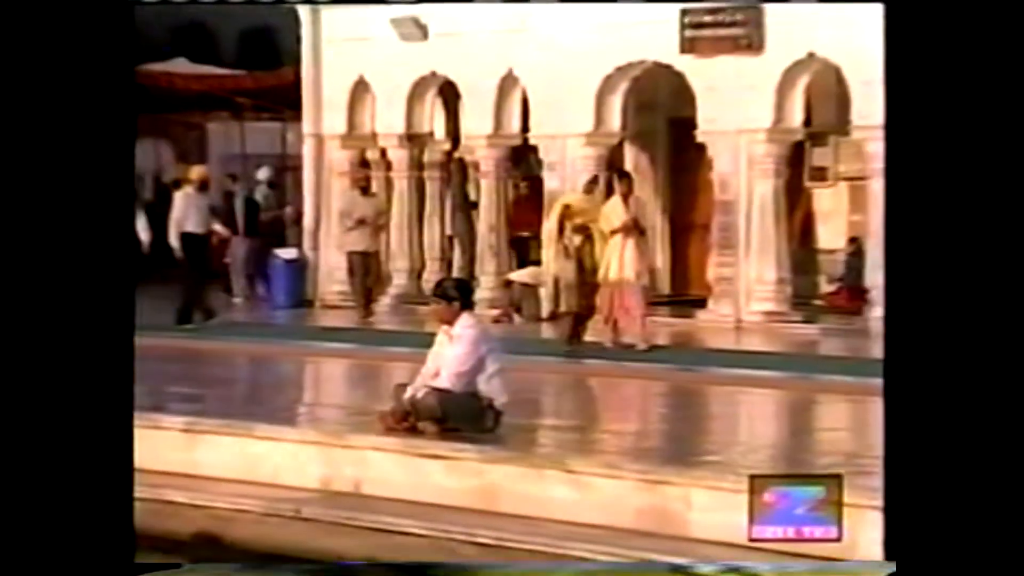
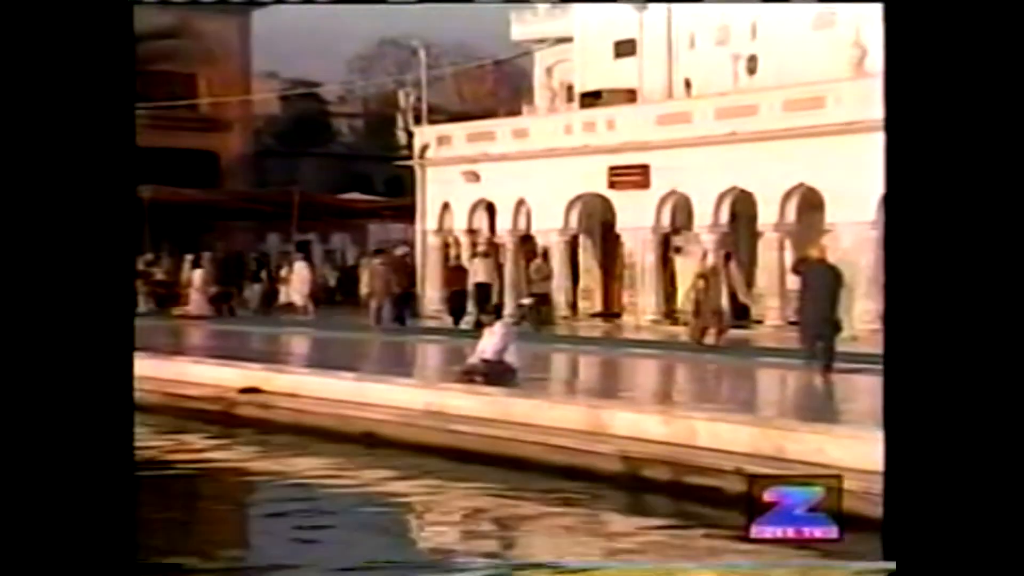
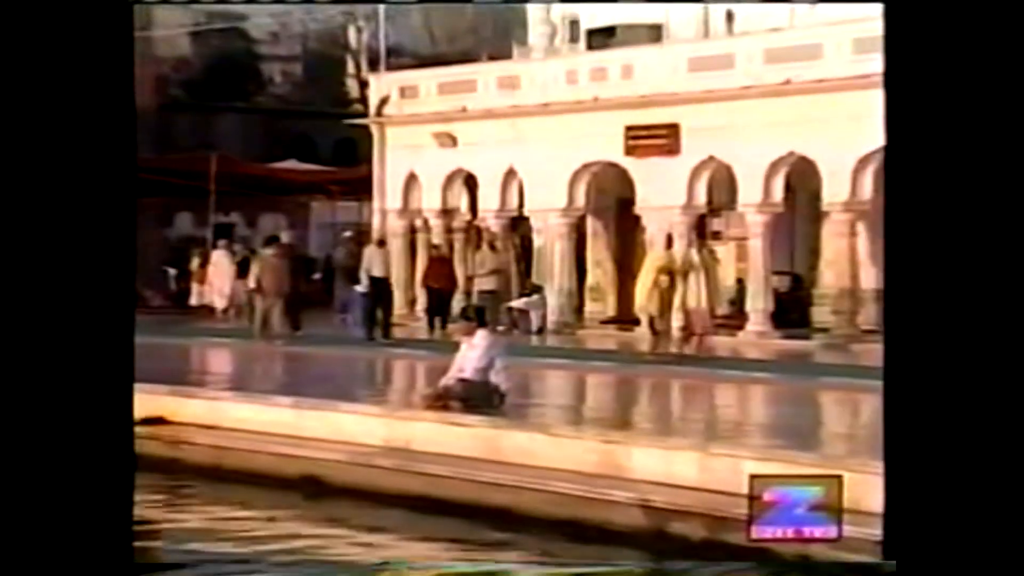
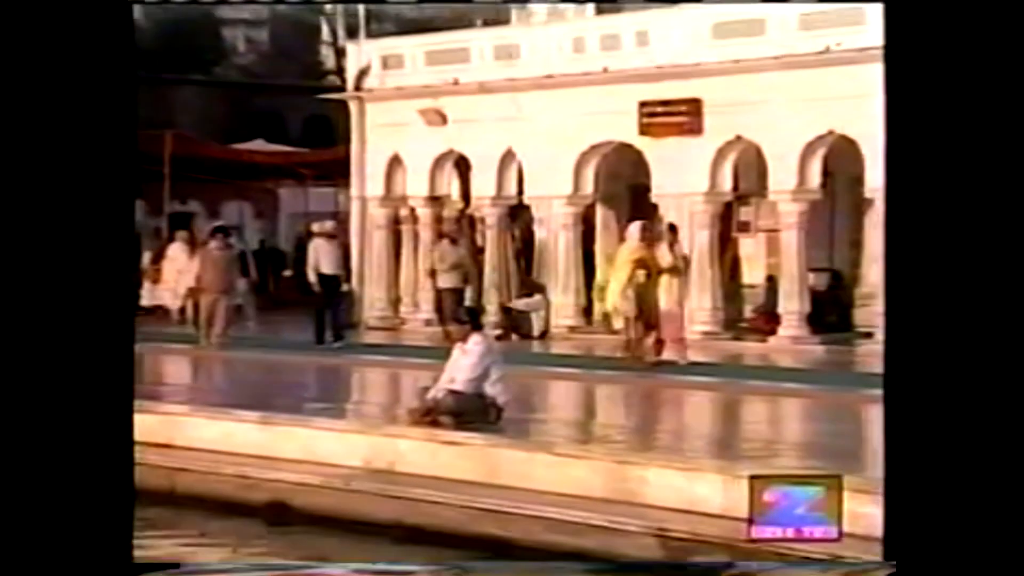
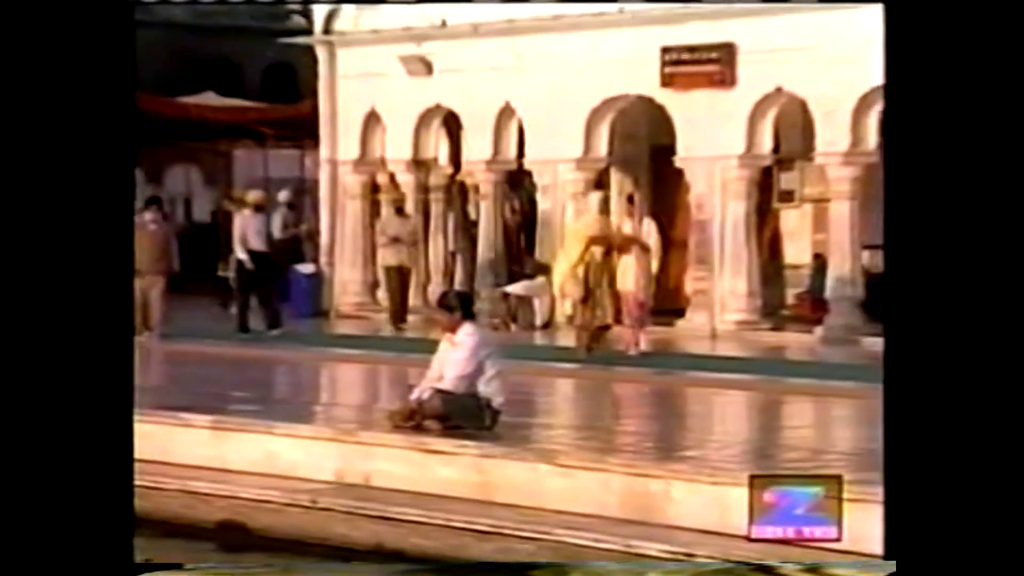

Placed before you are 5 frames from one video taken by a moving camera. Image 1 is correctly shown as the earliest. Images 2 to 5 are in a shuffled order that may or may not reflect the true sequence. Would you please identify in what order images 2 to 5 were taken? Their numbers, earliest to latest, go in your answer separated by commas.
5, 4, 3, 2
